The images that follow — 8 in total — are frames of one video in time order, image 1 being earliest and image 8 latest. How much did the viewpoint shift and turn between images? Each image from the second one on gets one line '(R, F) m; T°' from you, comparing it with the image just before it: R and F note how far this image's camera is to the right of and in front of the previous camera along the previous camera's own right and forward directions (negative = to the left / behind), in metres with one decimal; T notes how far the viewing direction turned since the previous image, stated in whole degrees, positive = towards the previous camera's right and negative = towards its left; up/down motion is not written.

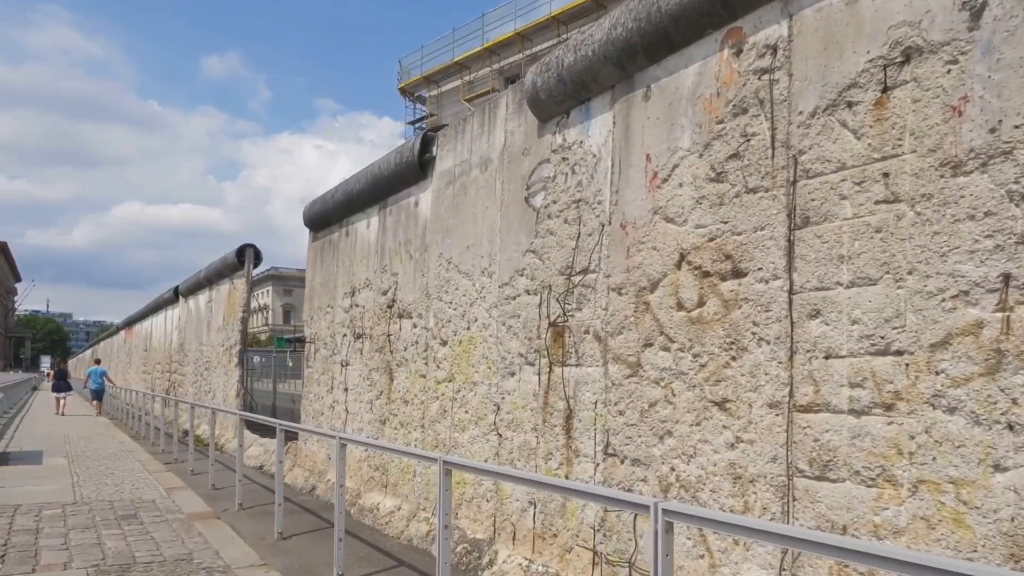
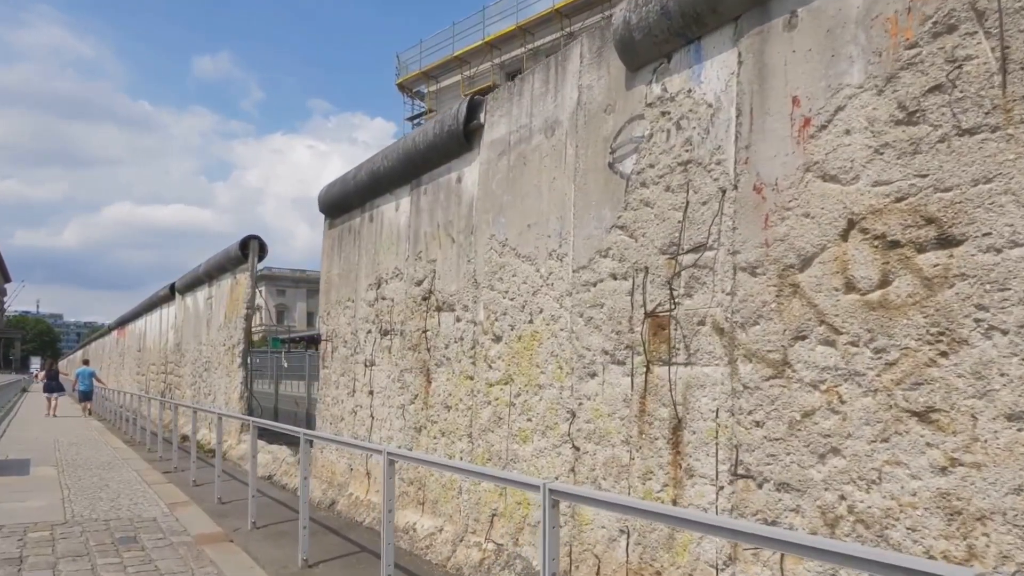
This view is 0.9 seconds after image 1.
(-0.5, +0.9) m; +1°
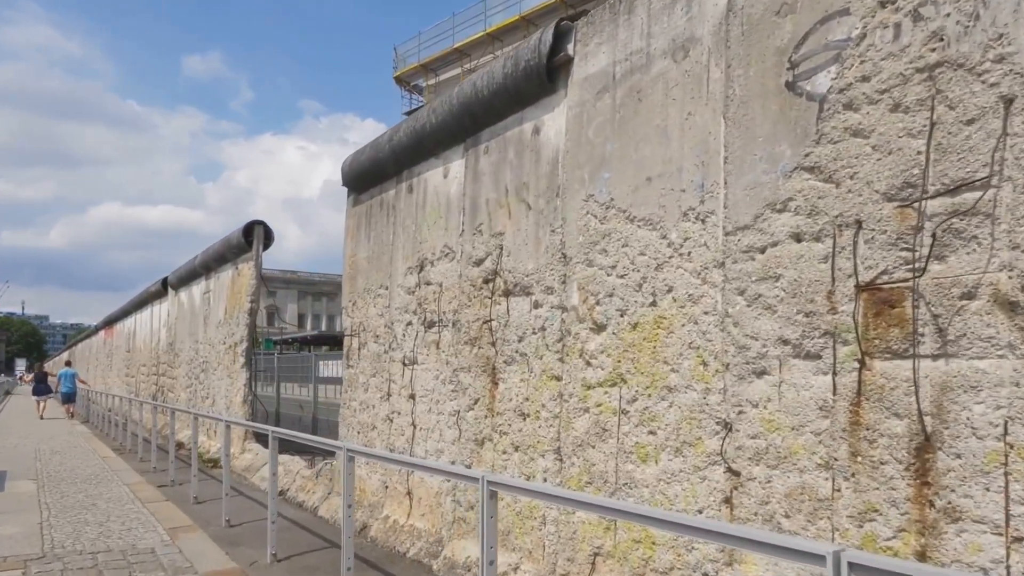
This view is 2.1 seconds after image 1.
(-0.7, +1.2) m; +1°
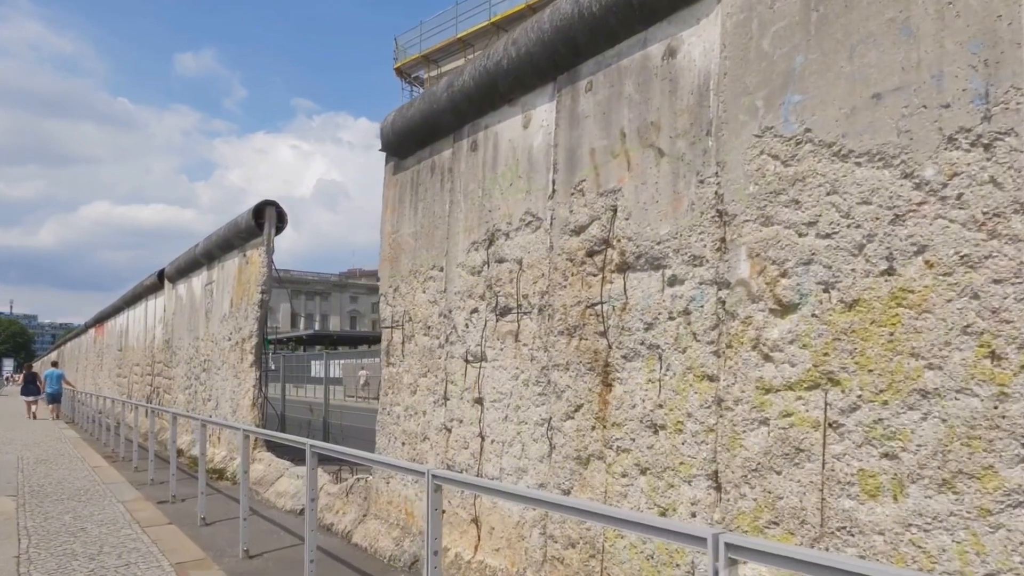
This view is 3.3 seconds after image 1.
(-0.7, +1.2) m; +1°
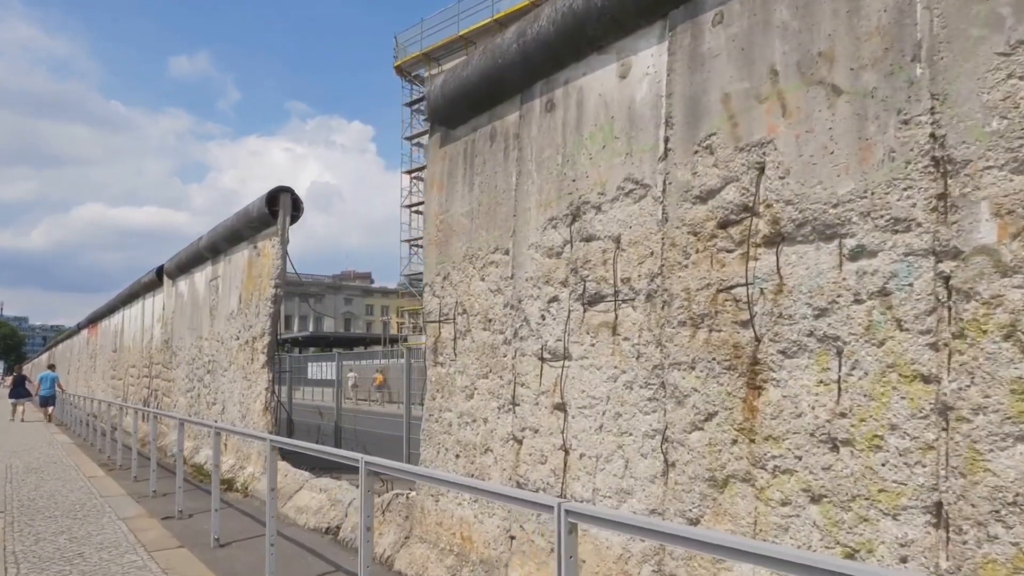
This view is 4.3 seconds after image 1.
(-0.5, +0.8) m; +1°
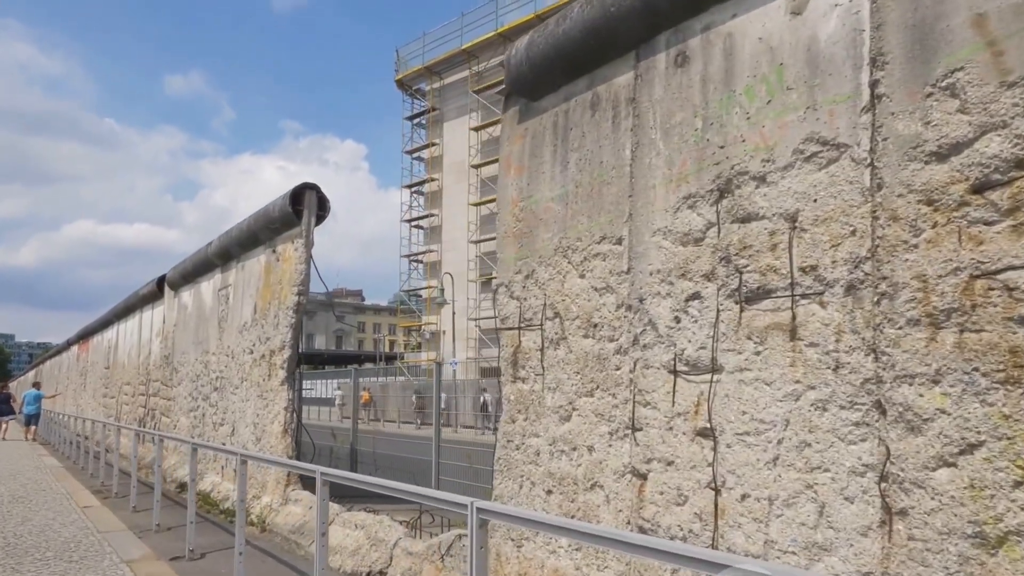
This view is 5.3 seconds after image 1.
(-0.6, +0.9) m; +1°
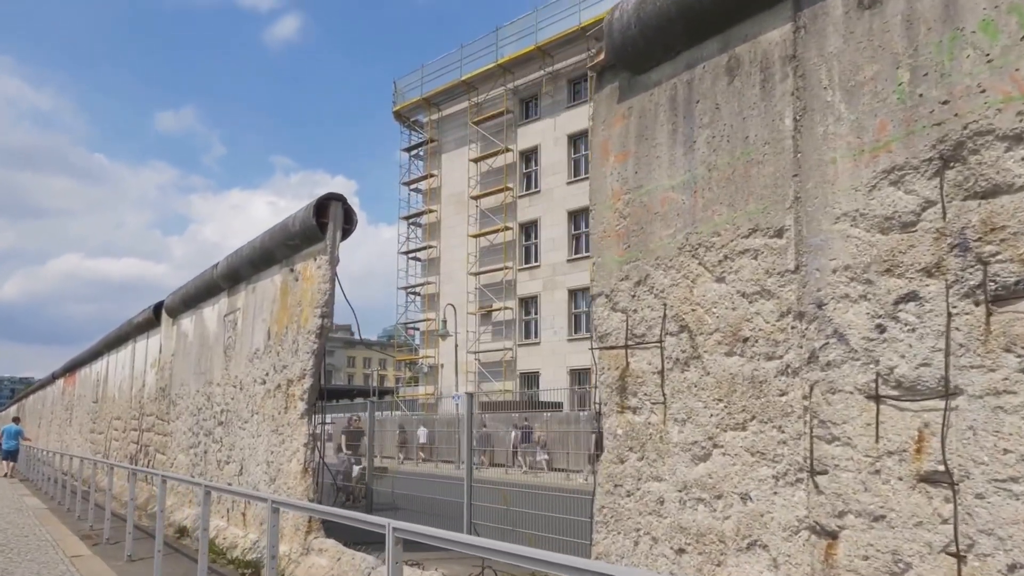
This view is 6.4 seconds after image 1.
(-0.6, +0.8) m; +1°
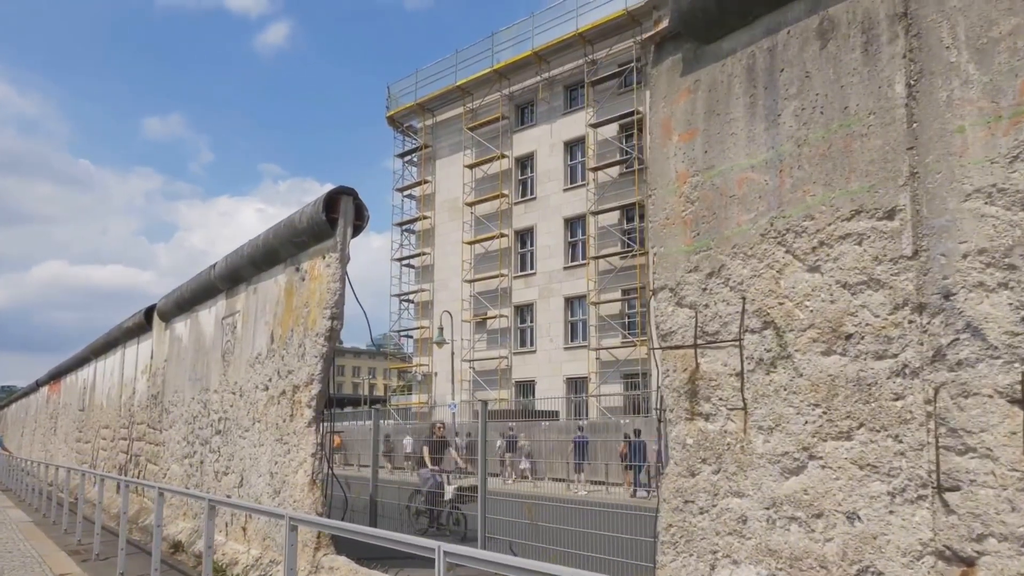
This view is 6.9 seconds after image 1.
(-0.3, +0.4) m; +1°
